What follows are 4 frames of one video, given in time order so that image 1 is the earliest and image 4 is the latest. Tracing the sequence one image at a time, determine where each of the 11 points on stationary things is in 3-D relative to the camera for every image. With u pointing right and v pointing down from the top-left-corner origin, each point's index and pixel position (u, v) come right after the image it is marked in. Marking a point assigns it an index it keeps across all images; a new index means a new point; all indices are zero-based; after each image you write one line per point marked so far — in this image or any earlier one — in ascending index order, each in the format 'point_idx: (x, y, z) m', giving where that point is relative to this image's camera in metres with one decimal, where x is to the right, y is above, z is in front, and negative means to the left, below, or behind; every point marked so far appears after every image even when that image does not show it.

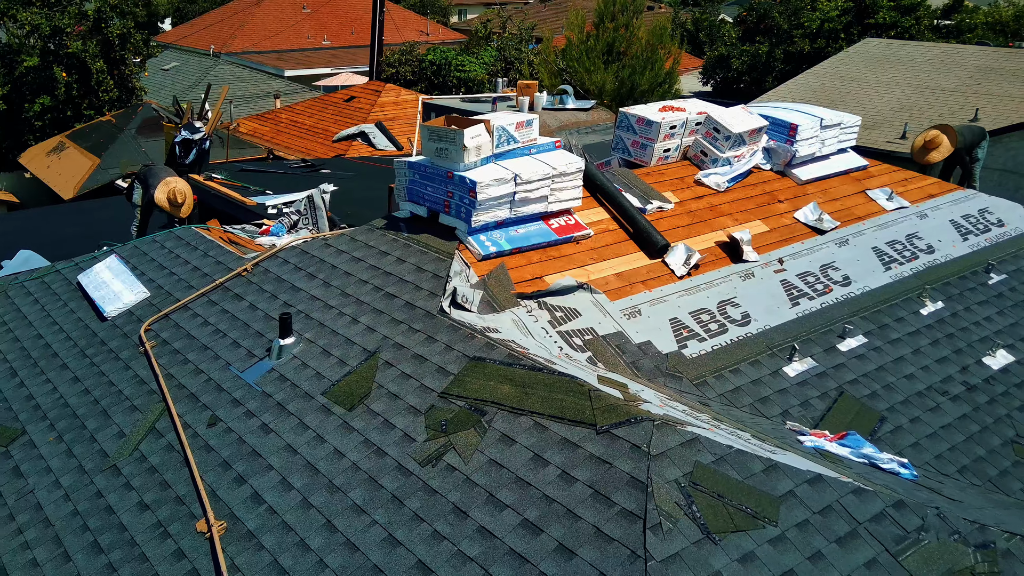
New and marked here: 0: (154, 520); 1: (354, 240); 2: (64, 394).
0: (-2.9, -1.9, +7.2) m
1: (-1.9, +0.6, +10.4) m
2: (-4.8, -1.1, +9.3) m
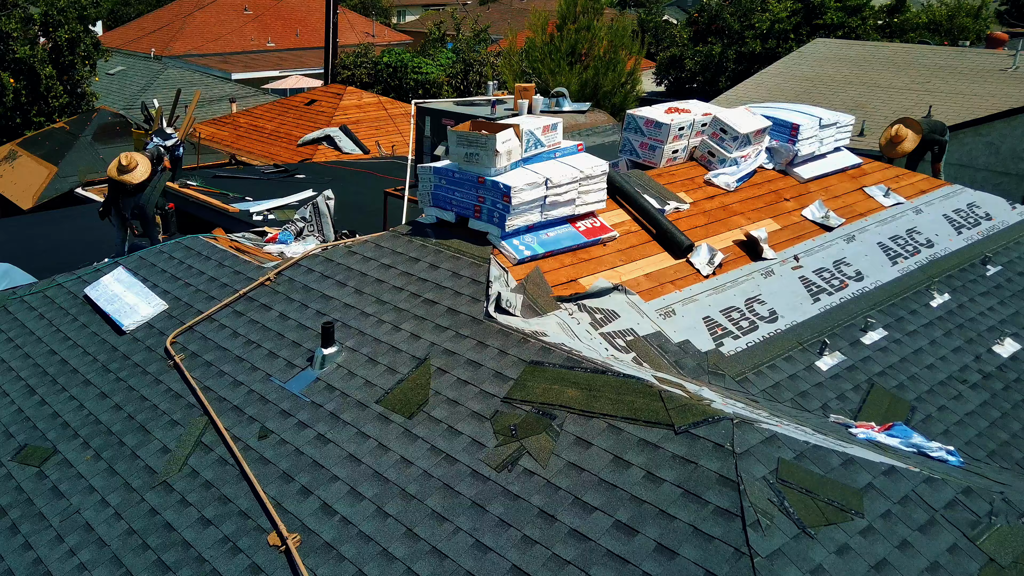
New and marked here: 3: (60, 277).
0: (-2.3, -2.0, +7.0) m
1: (-1.6, +0.5, +10.3) m
2: (-4.3, -1.3, +9.1) m
3: (-6.2, +0.1, +12.0) m
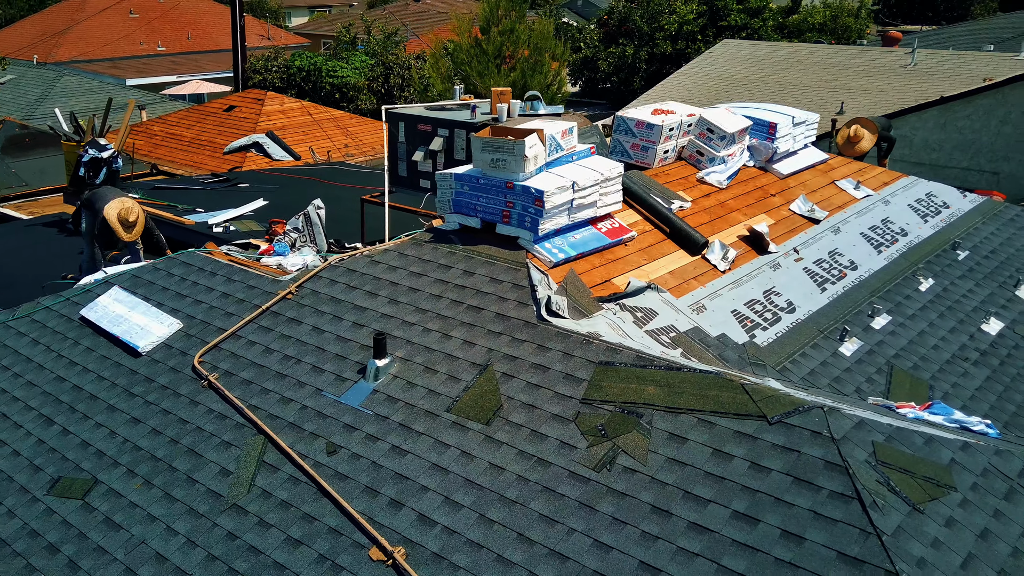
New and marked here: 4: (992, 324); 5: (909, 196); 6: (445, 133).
0: (-1.5, -2.1, +6.9) m
1: (-1.3, +0.4, +10.2) m
2: (-3.8, -1.5, +8.7) m
3: (-6.0, -0.2, +11.3) m
4: (+6.4, -0.5, +11.6) m
5: (+6.8, +1.6, +15.0) m
6: (-1.1, +2.6, +14.9) m
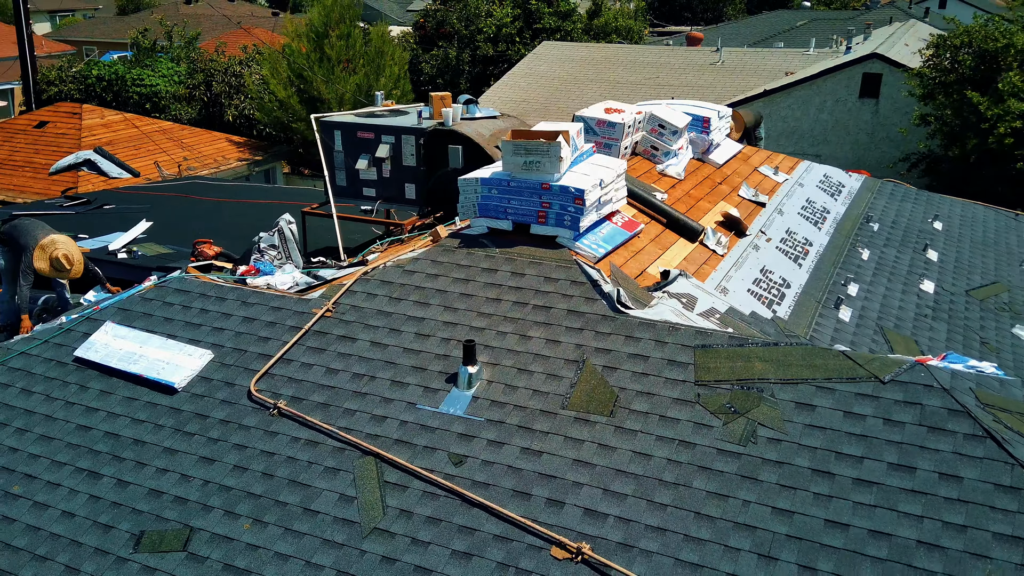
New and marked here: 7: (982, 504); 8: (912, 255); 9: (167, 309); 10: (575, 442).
0: (-0.1, -2.2, +6.8) m
1: (-0.9, +0.3, +10.1) m
2: (-2.8, -1.7, +8.0) m
3: (-5.7, -0.6, +10.1) m
4: (+6.3, 0.0, +13.3) m
5: (+5.7, +2.1, +16.7) m
6: (-2.0, +2.5, +14.7) m
7: (+3.5, -1.6, +6.5) m
8: (+6.6, +0.6, +14.5) m
9: (-4.0, -0.2, +10.2) m
10: (+0.6, -1.4, +7.7) m
